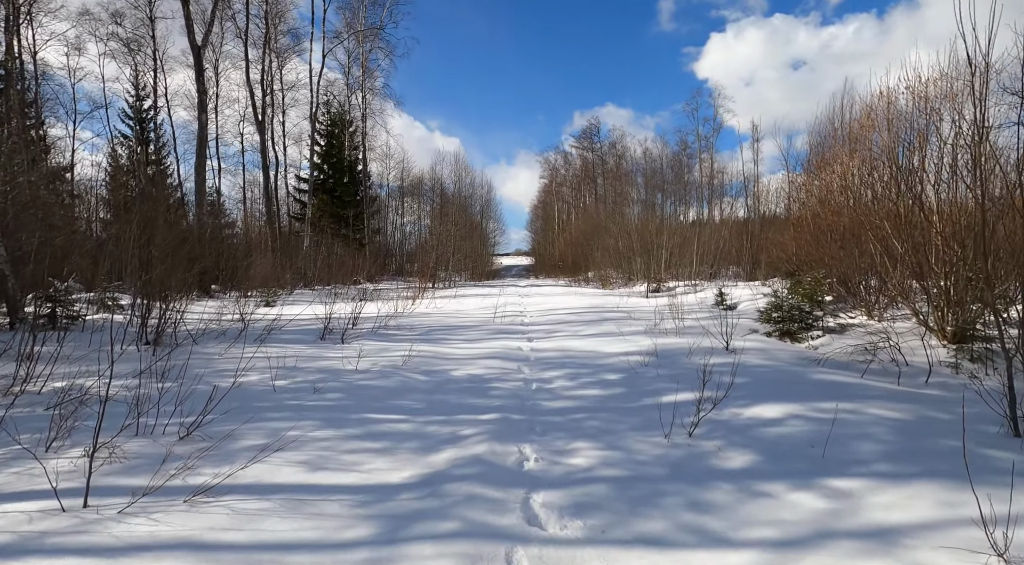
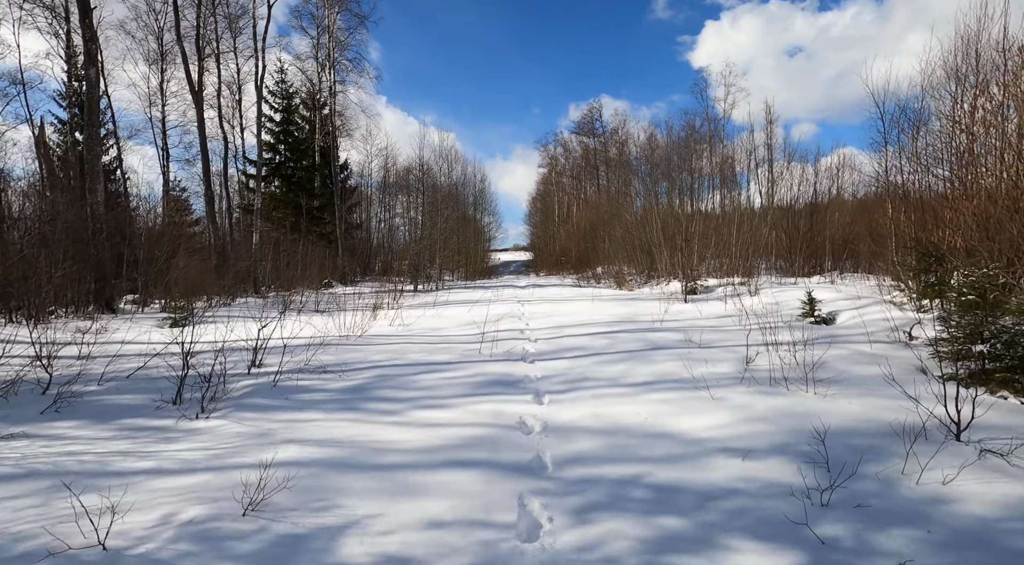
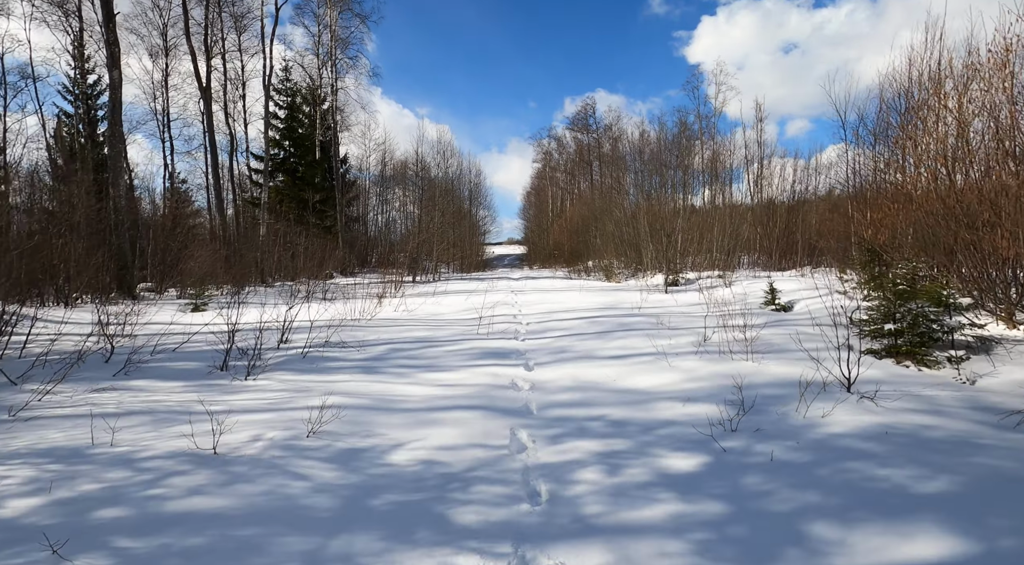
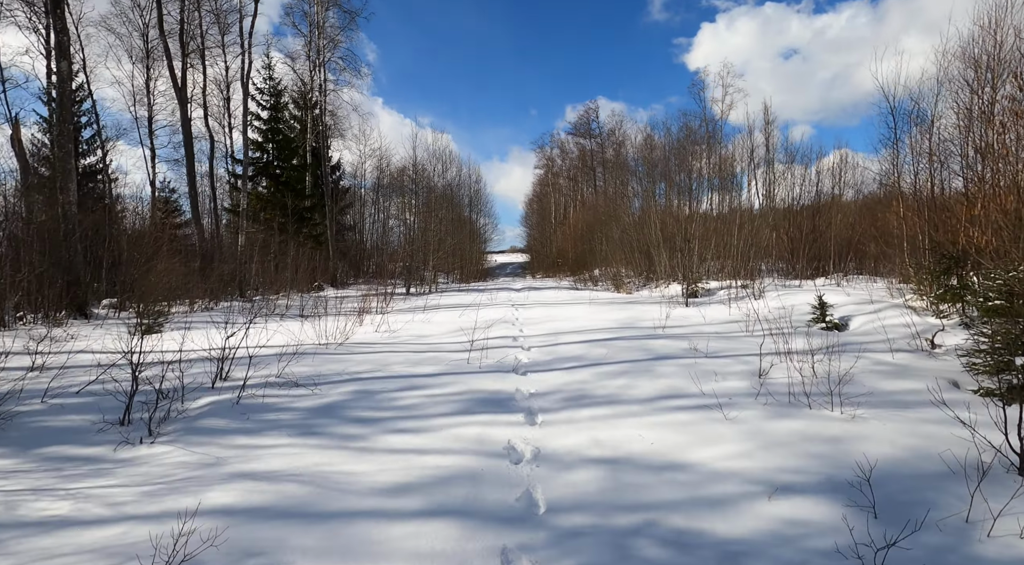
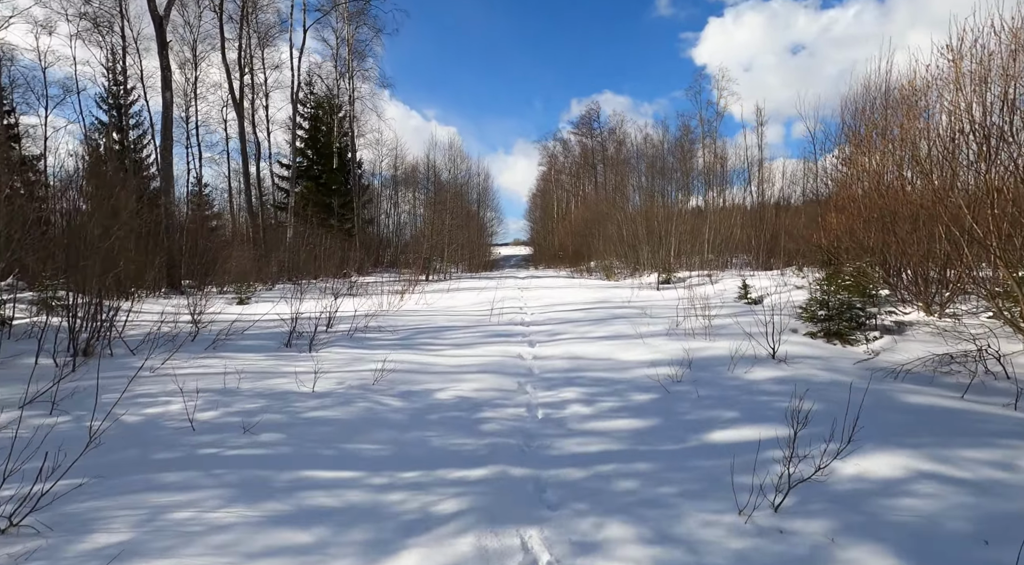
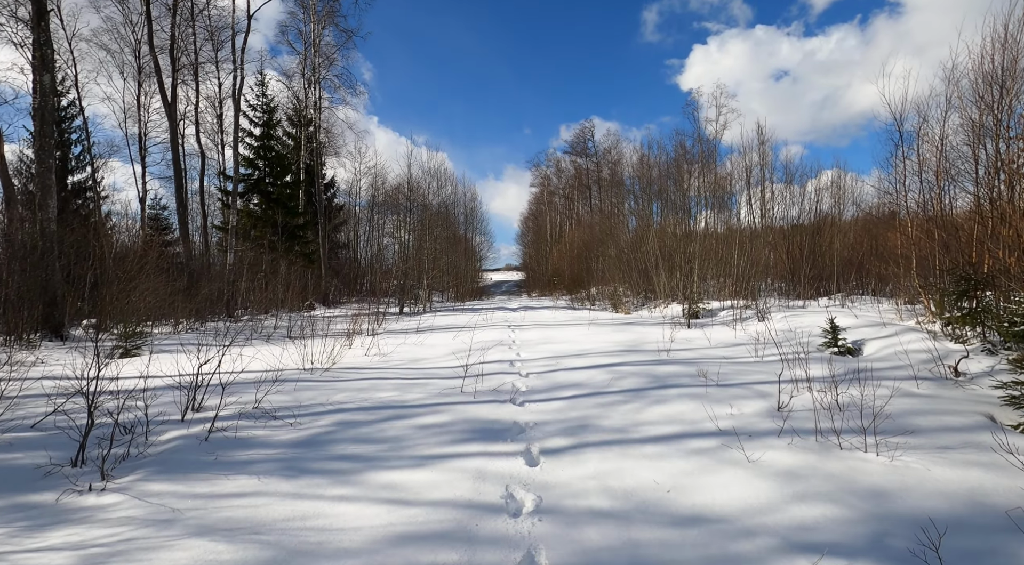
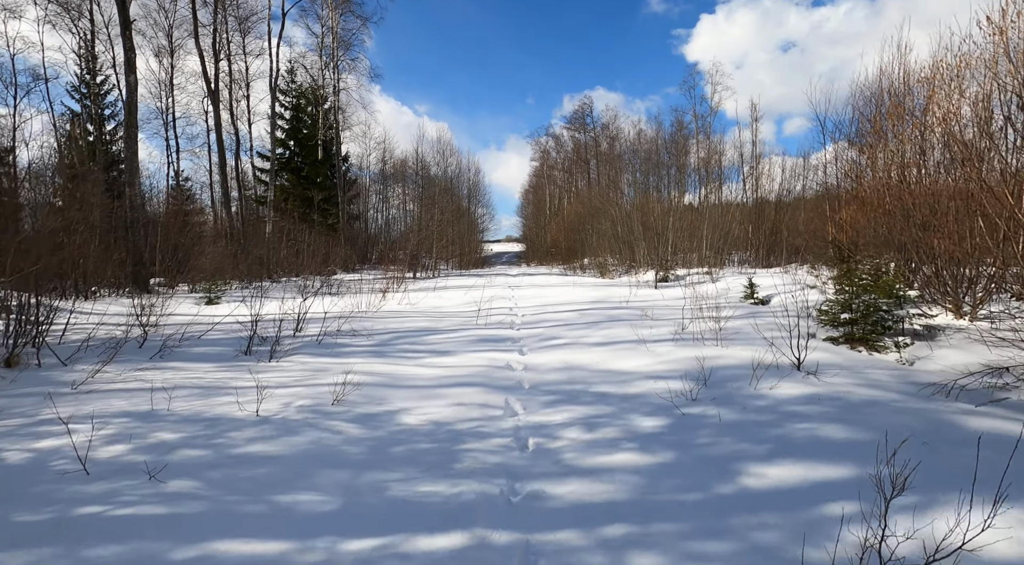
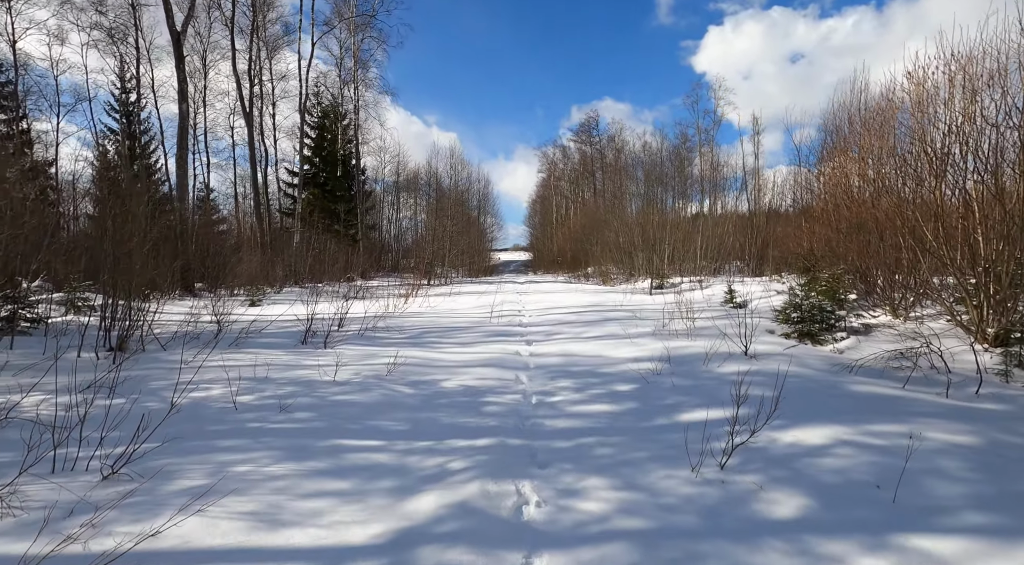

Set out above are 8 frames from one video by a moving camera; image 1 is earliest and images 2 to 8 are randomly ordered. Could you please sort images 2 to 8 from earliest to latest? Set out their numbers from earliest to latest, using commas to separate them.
8, 5, 7, 3, 2, 4, 6
